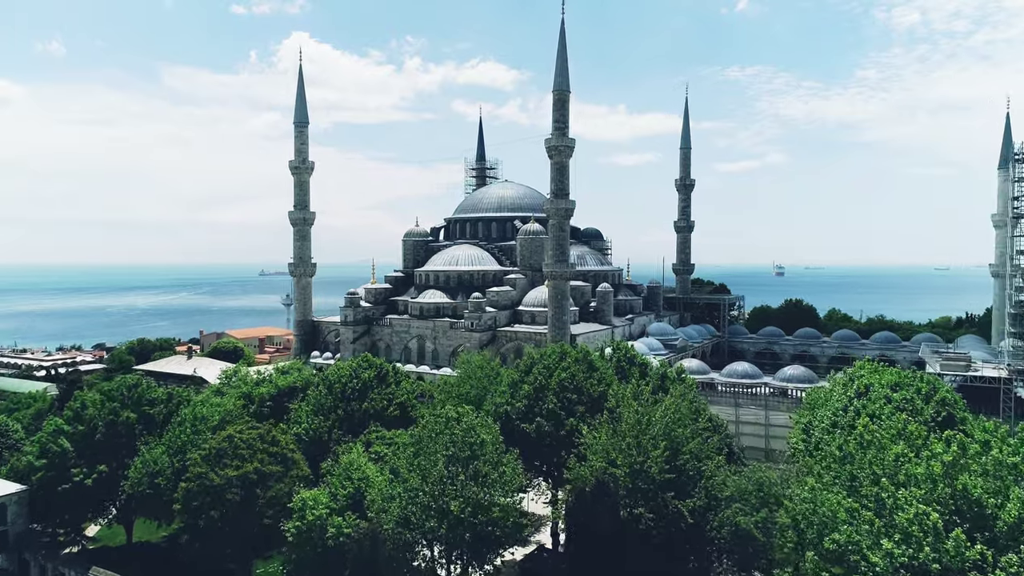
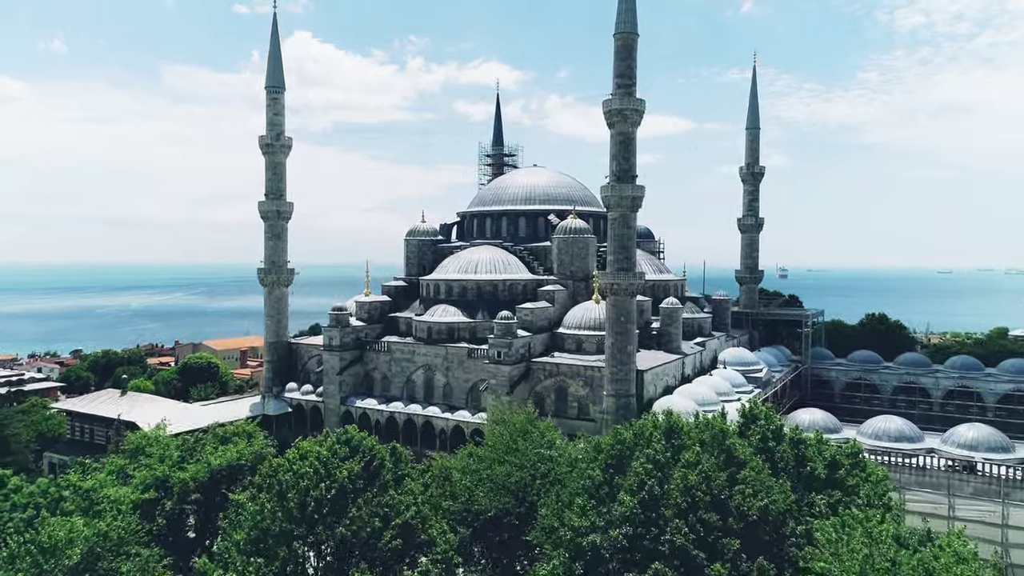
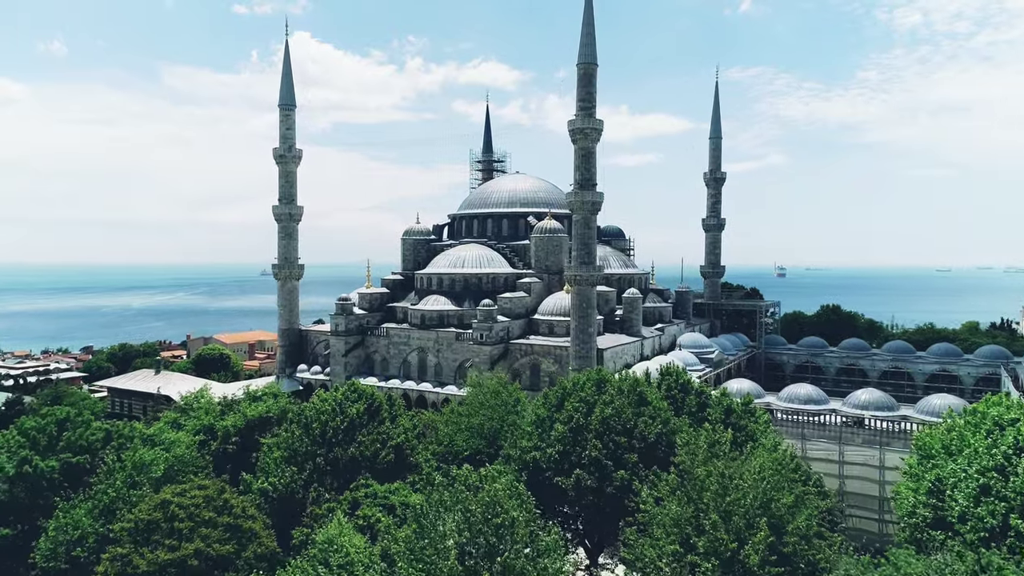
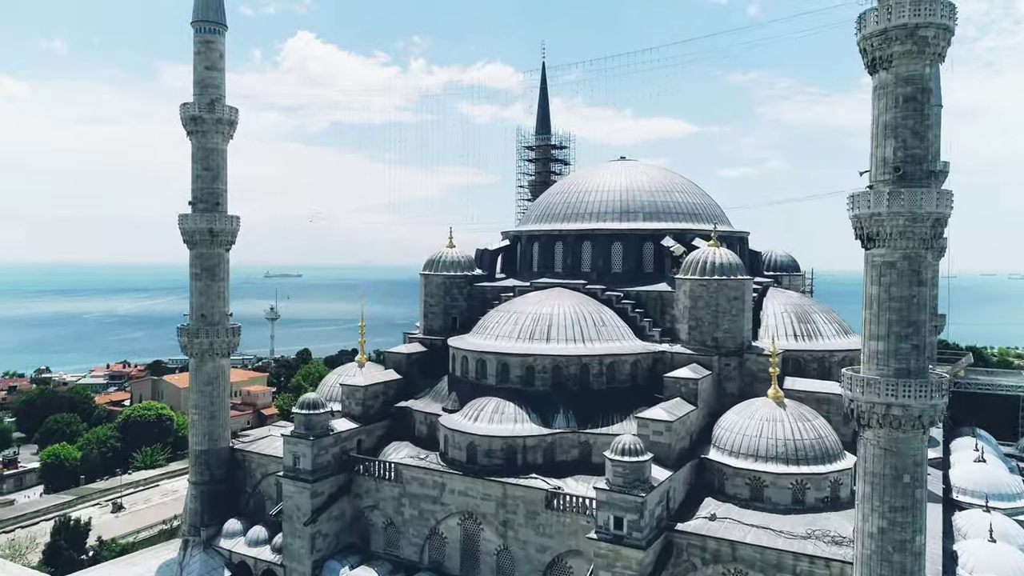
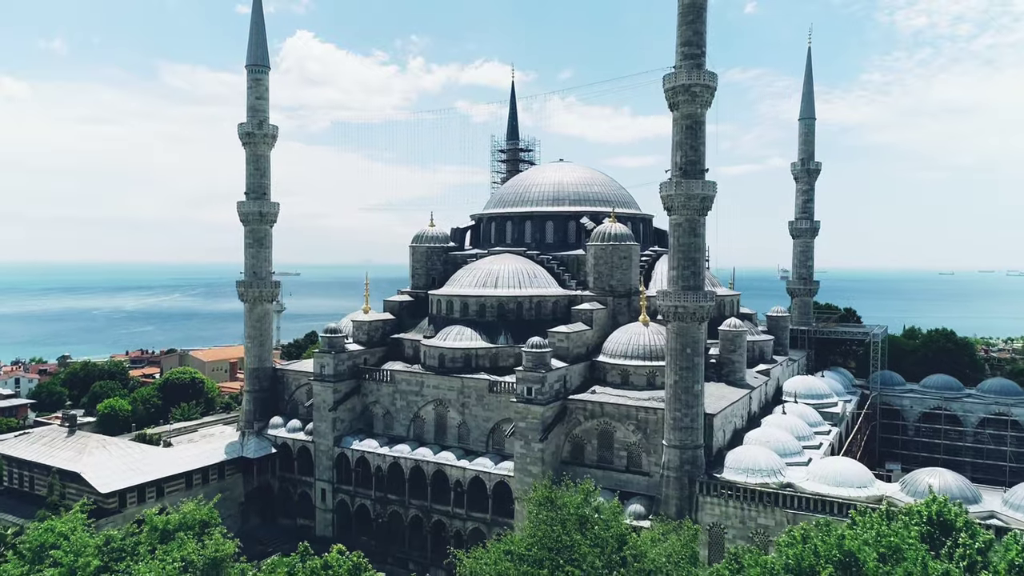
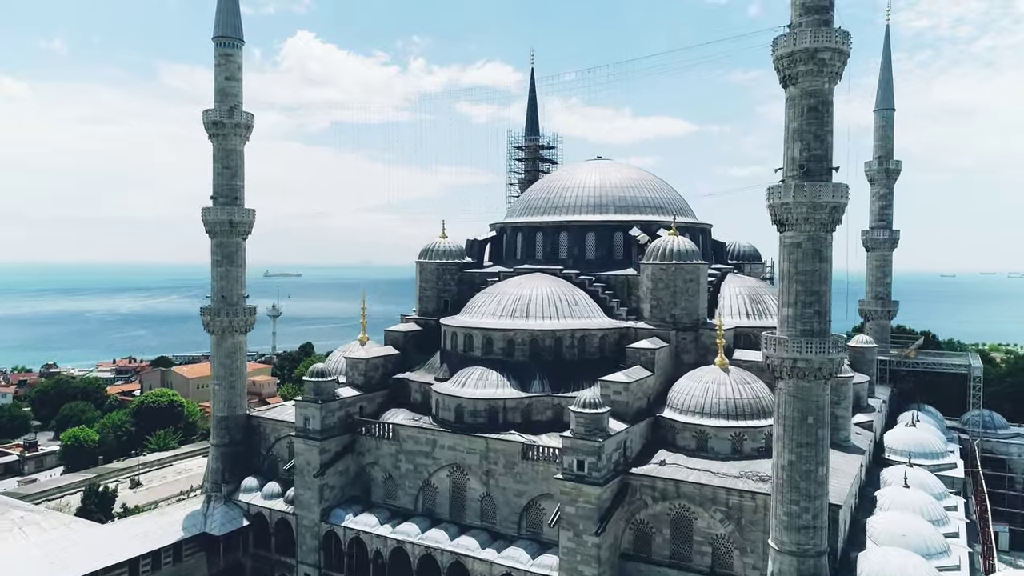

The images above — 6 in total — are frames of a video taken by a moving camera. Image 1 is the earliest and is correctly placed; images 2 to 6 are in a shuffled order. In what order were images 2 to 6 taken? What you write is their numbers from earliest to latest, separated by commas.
3, 2, 5, 6, 4
